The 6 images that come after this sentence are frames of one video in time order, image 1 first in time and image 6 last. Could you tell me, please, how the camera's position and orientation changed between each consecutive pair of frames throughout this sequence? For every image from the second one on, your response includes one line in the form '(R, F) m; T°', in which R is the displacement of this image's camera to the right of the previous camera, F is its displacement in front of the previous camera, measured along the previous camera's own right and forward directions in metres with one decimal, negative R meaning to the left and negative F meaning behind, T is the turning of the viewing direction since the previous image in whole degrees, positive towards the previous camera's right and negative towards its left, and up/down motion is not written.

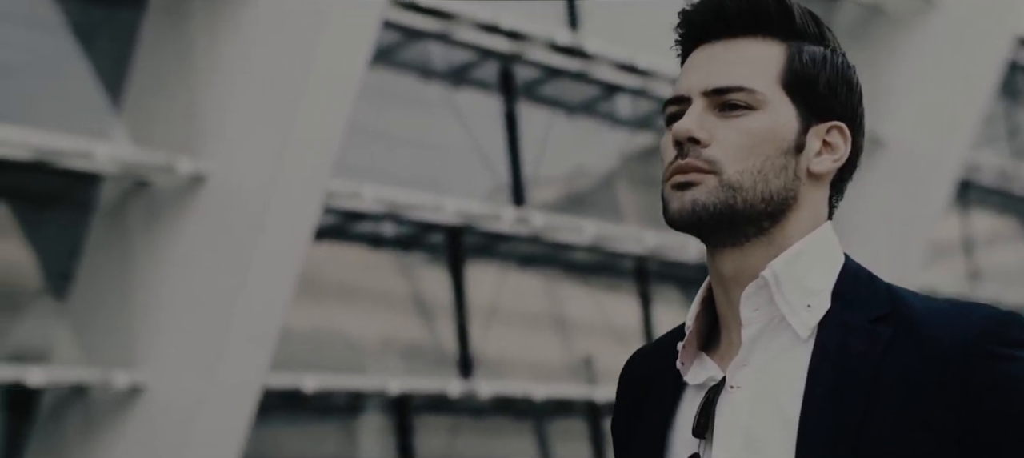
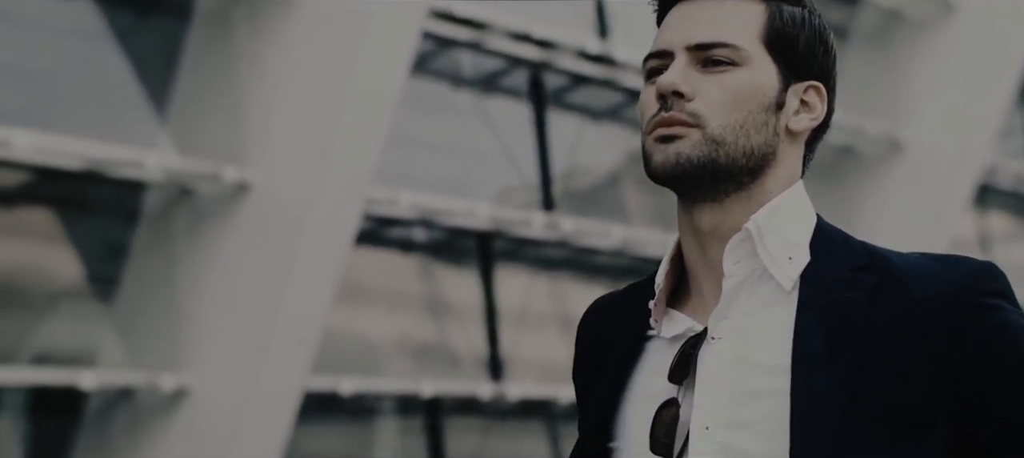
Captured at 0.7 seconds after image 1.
(-0.2, -0.2) m; 0°
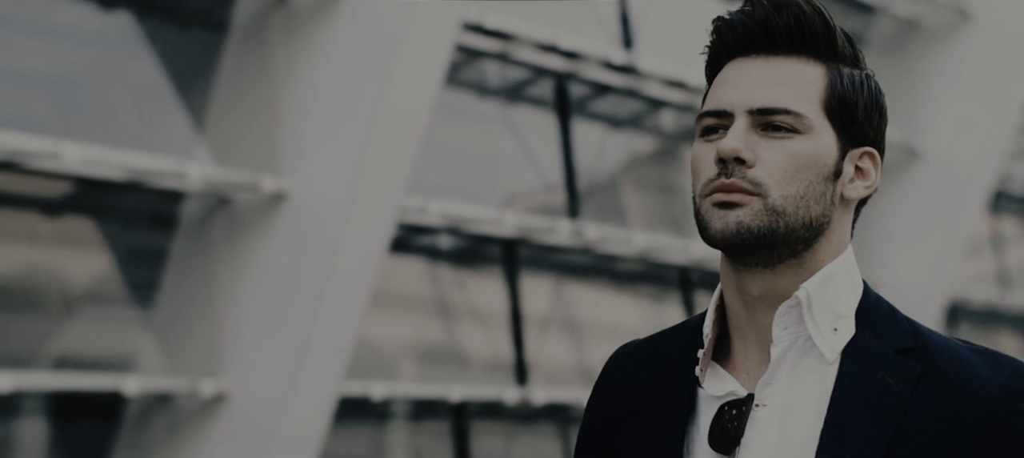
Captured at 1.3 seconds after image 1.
(-0.2, -0.2) m; 0°
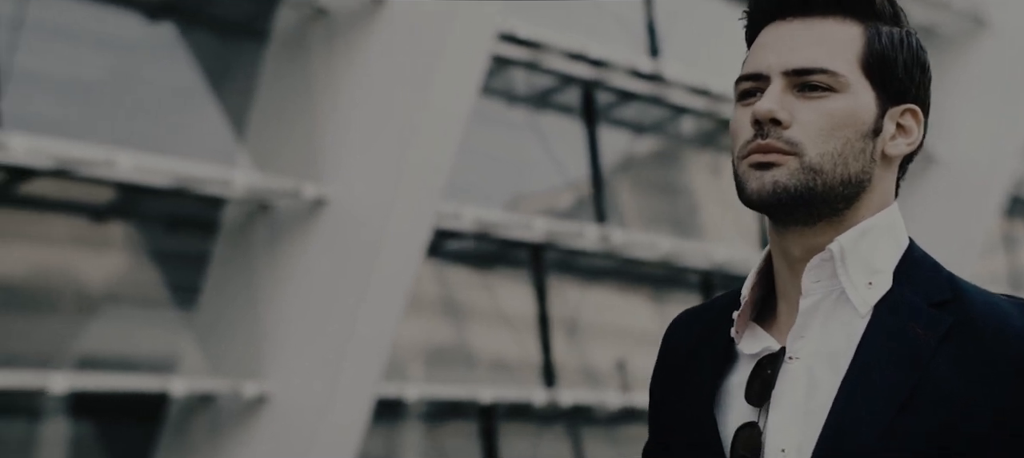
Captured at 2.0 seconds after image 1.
(-0.2, -0.2) m; 0°
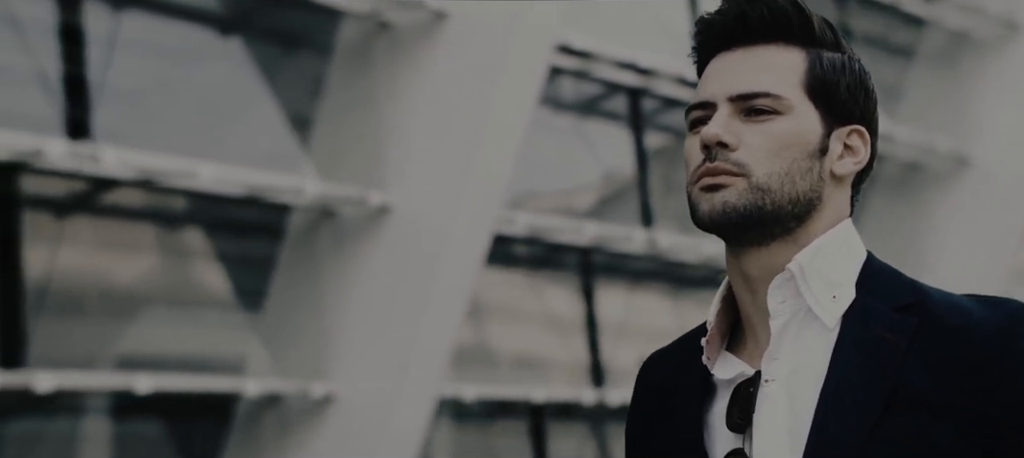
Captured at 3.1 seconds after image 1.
(-0.3, -0.3) m; -1°
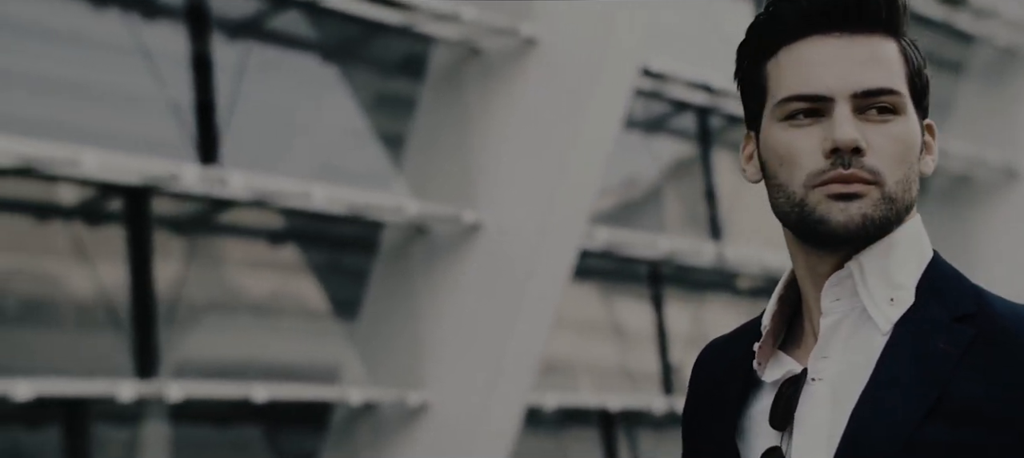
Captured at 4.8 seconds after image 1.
(-0.5, -0.4) m; -1°
